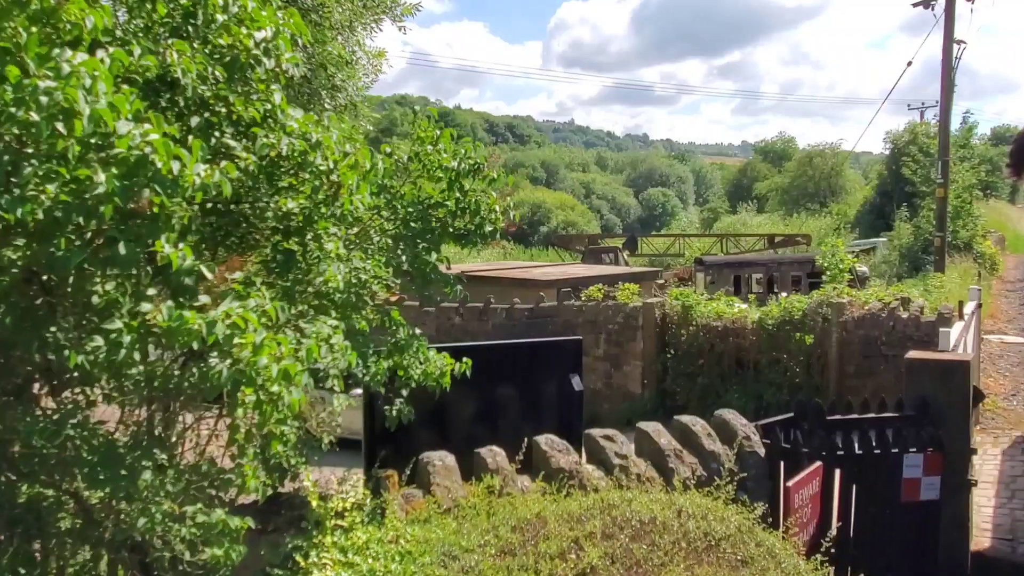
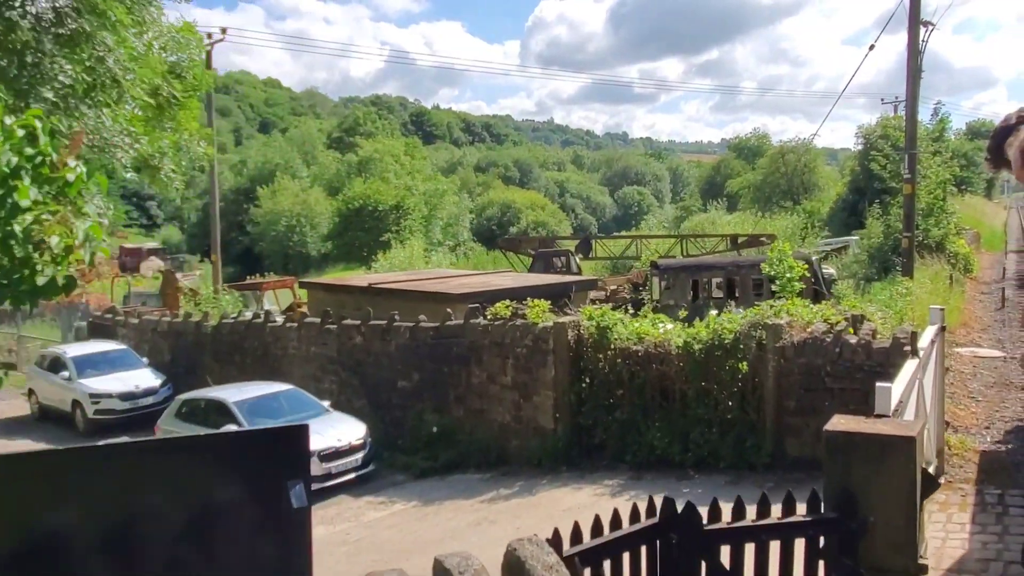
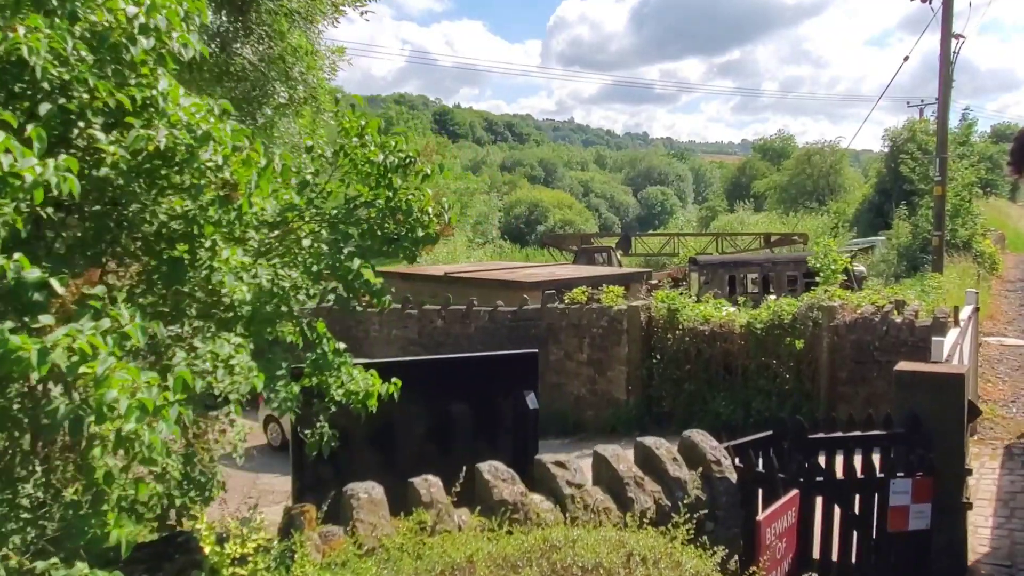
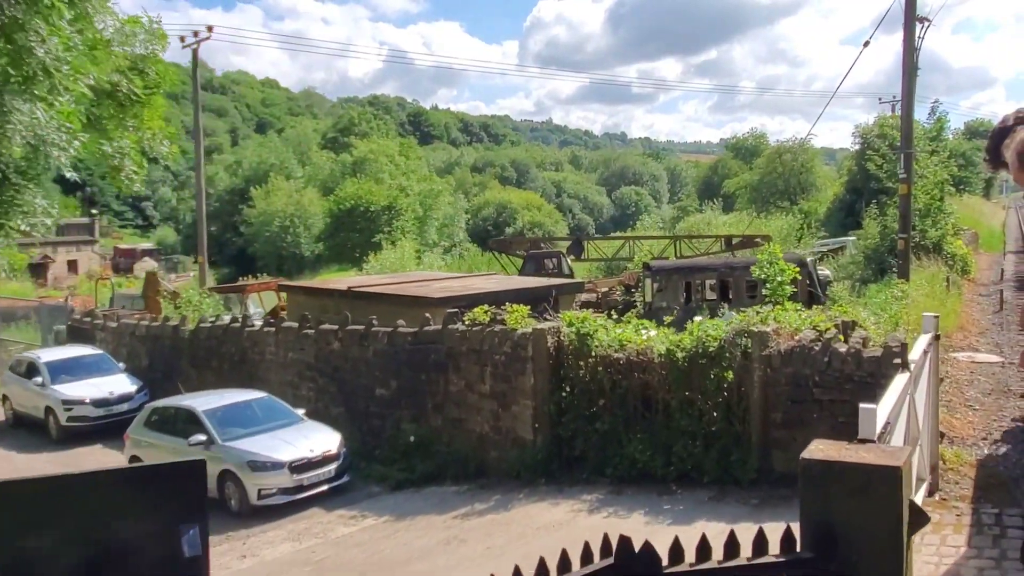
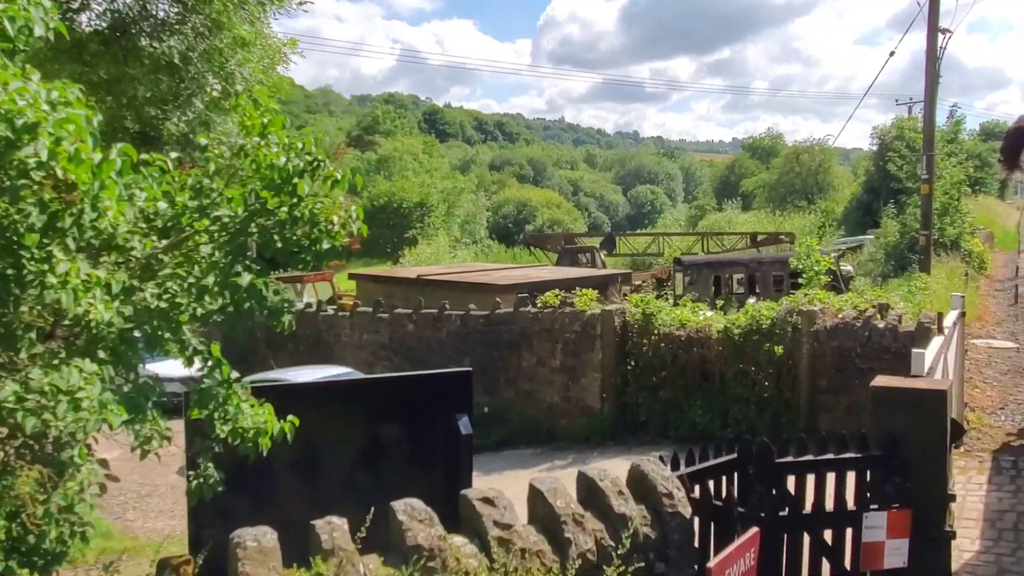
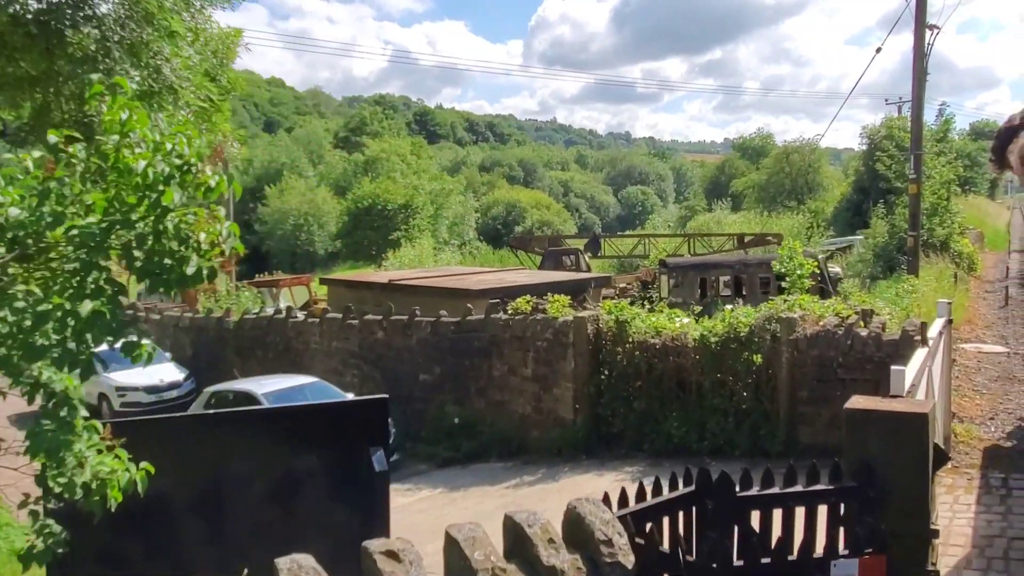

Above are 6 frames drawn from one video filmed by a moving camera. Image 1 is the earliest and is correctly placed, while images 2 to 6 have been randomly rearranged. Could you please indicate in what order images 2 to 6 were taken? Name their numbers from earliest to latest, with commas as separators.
3, 5, 6, 2, 4
